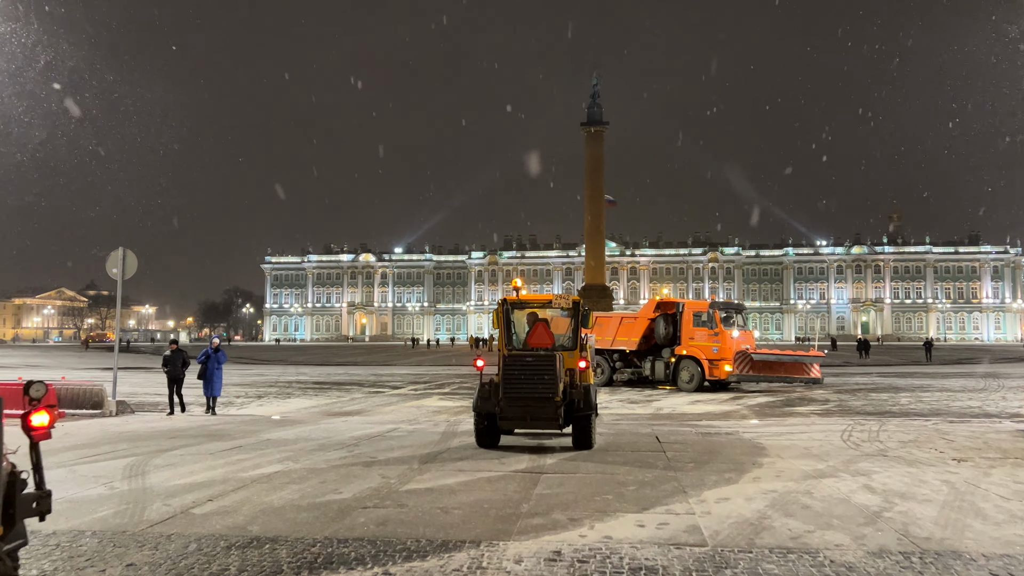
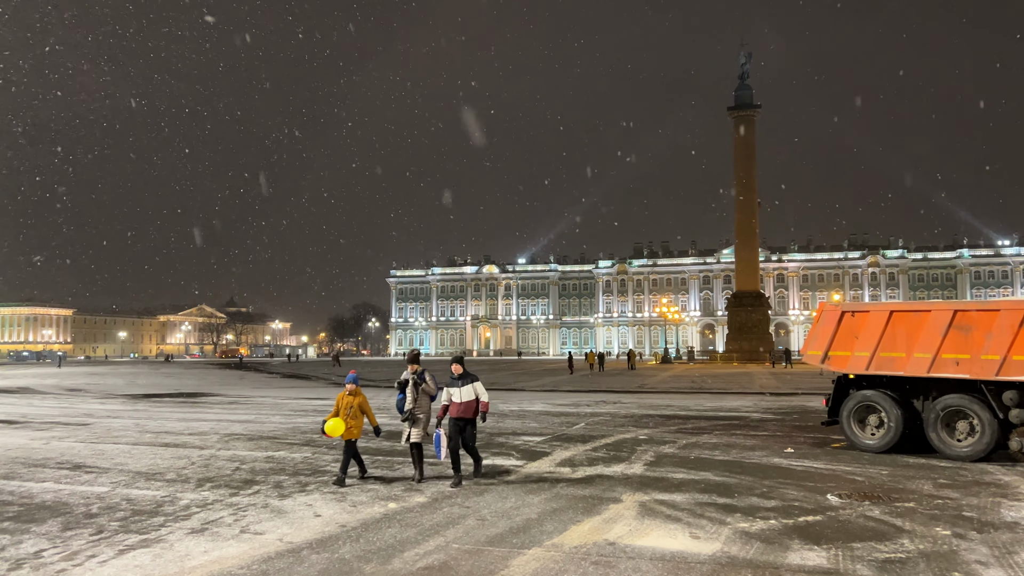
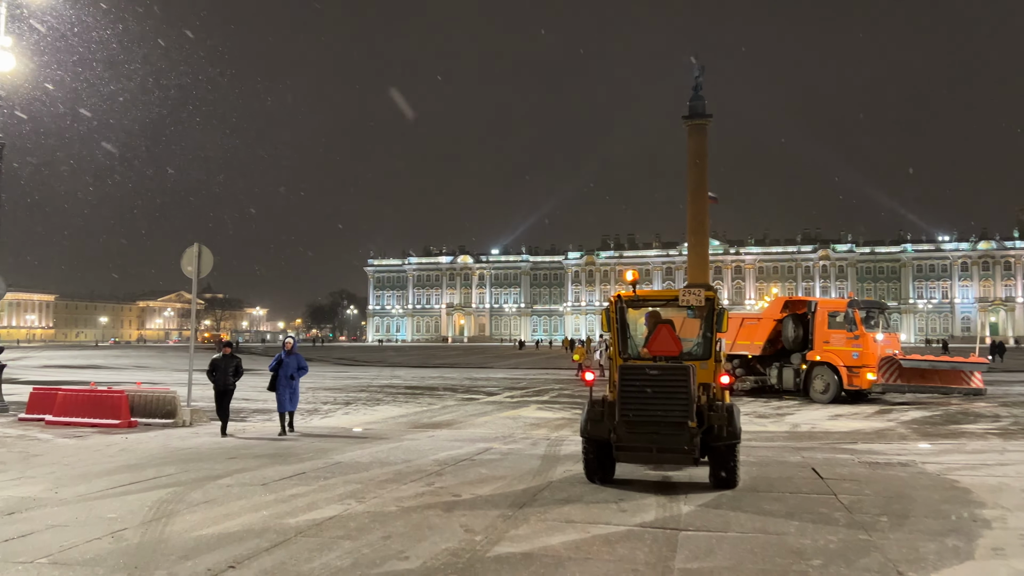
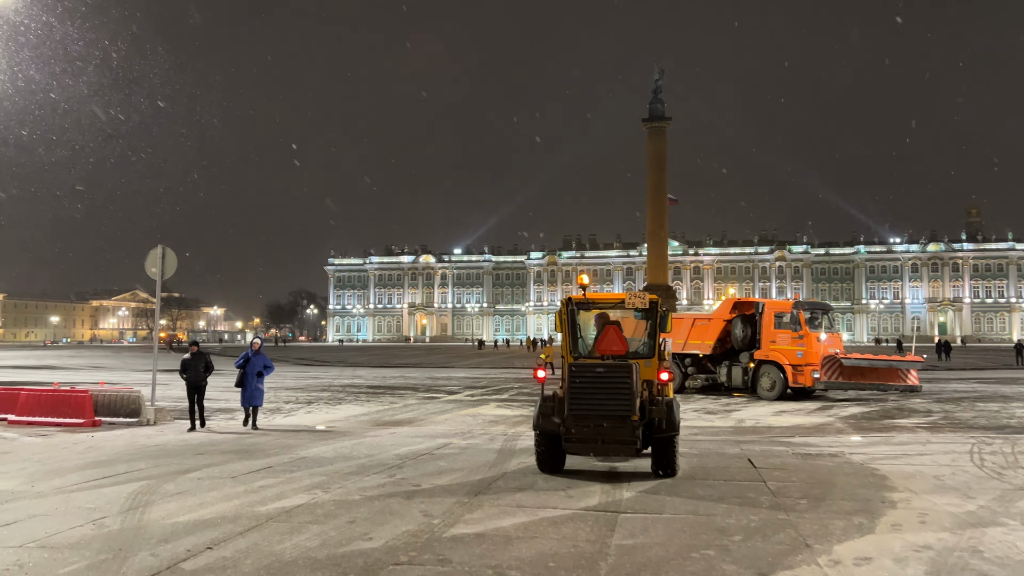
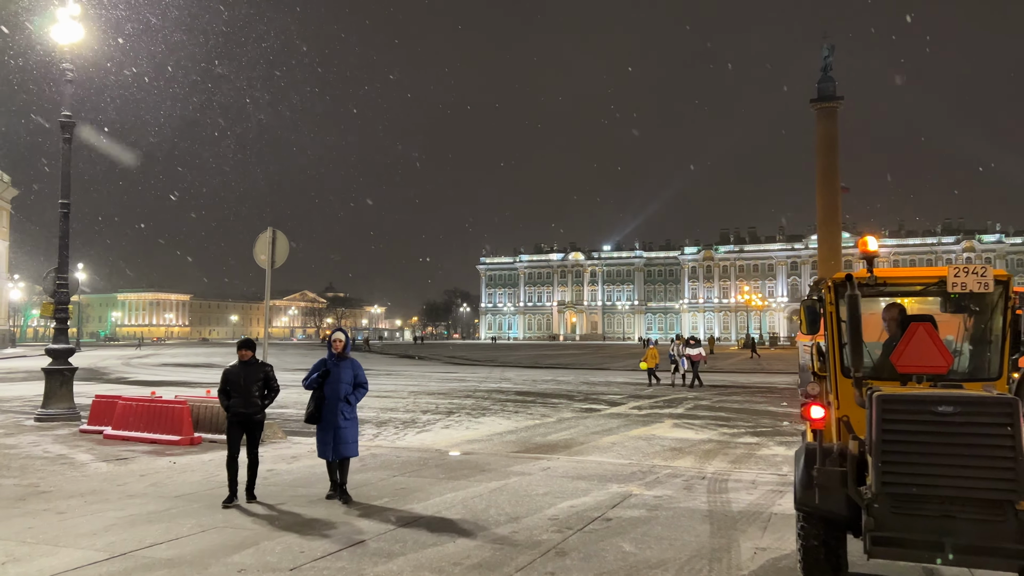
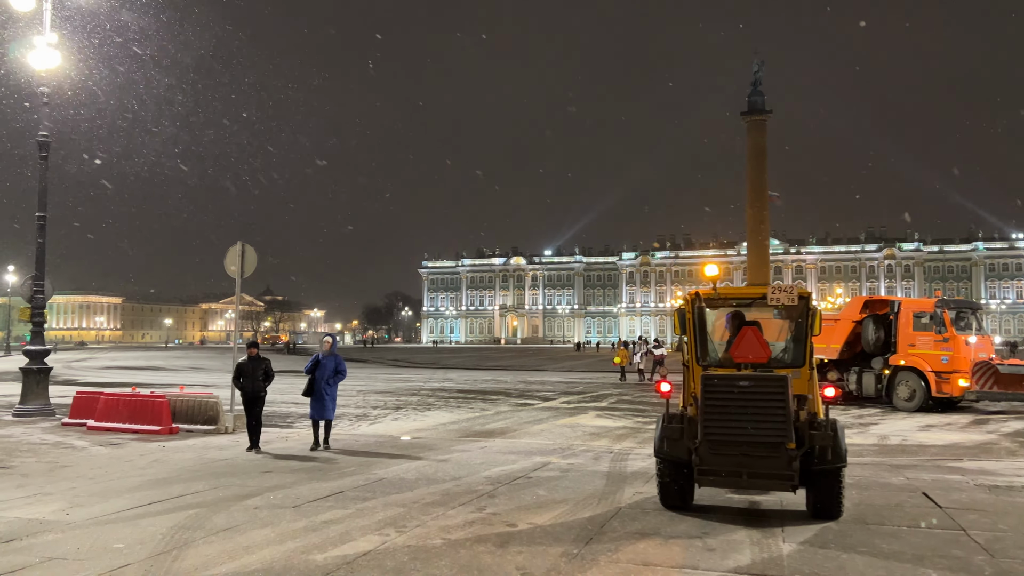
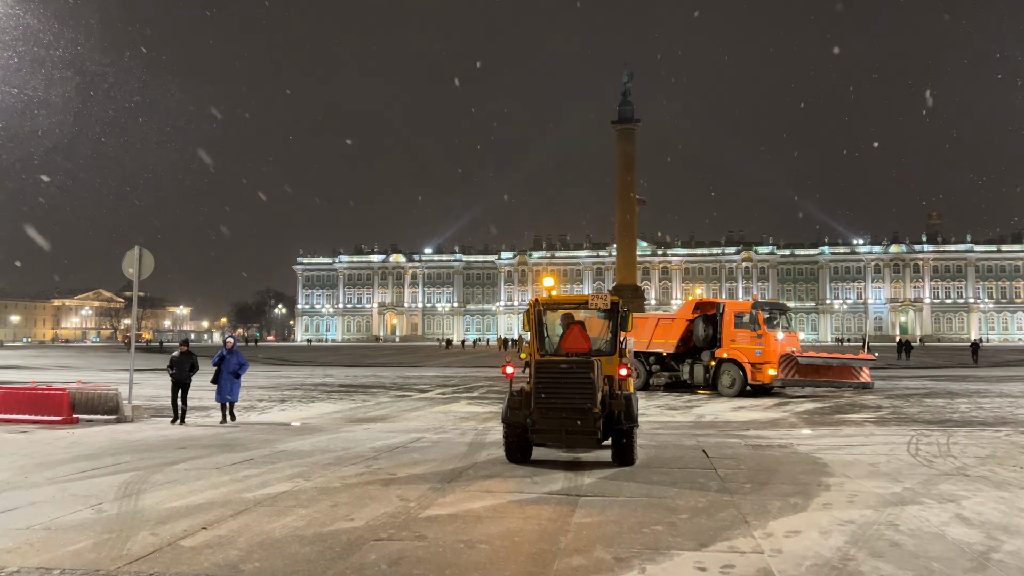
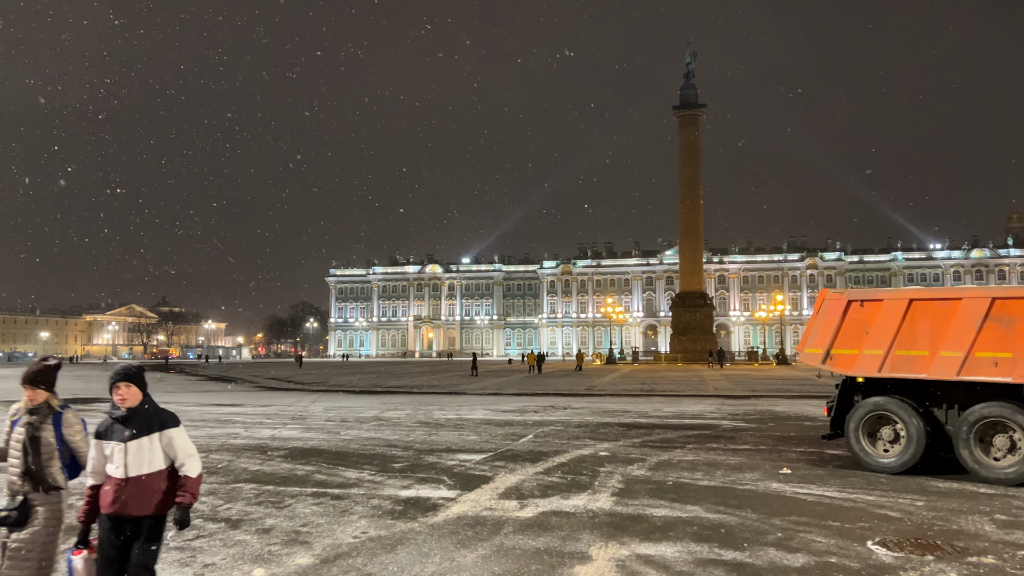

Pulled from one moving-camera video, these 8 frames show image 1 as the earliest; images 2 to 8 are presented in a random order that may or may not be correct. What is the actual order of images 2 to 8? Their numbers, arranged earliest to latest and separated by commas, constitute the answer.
7, 4, 3, 6, 5, 2, 8
